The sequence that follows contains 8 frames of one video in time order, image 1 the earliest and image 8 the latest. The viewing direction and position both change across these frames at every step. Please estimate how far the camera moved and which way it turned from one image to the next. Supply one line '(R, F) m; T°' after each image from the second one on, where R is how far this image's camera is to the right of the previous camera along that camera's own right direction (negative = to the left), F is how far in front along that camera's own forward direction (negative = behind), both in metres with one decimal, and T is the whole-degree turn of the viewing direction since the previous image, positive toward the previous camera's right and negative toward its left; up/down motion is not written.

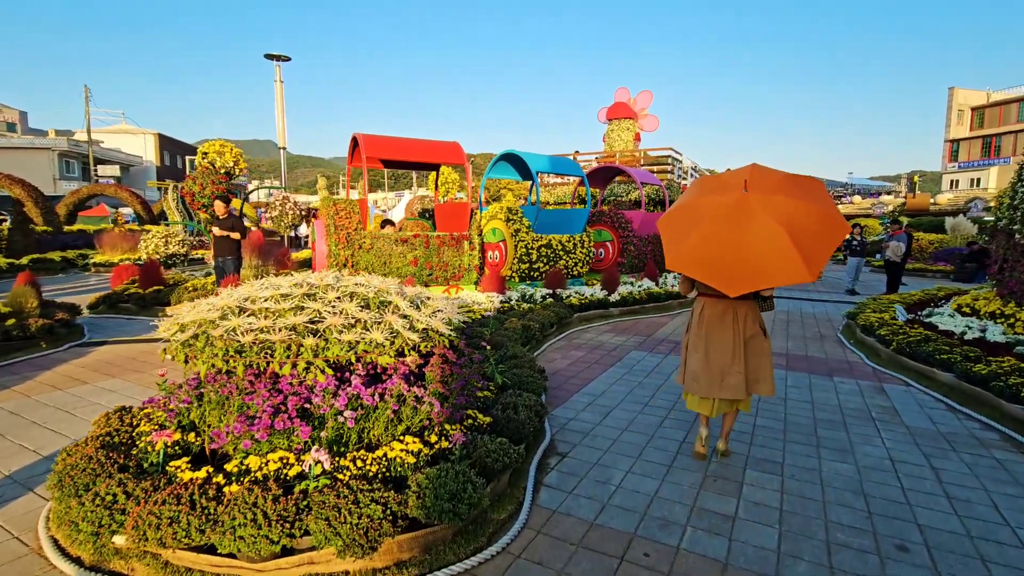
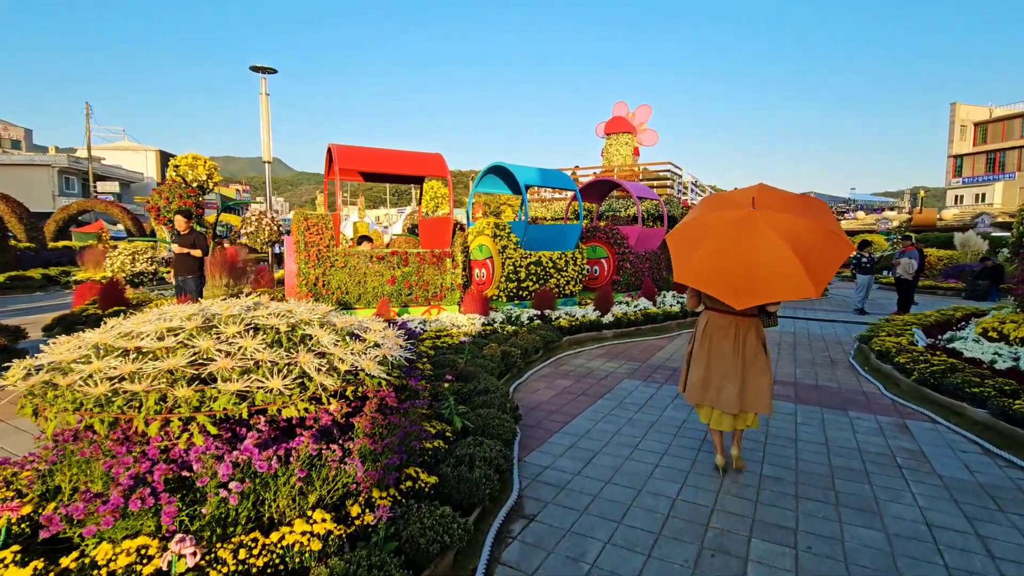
(+0.3, +0.6) m; 0°
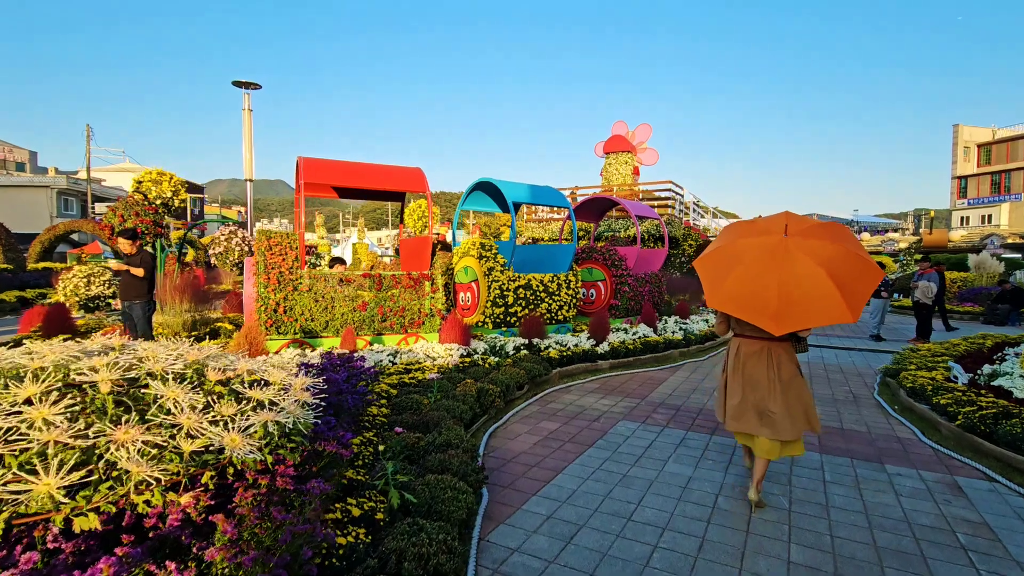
(+0.2, +0.7) m; 0°
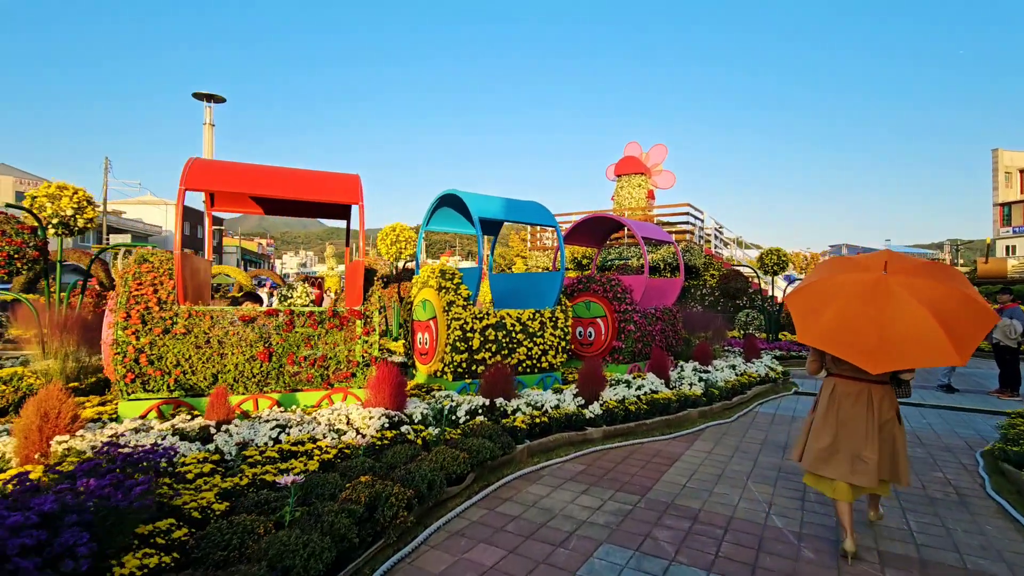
(+0.7, +1.8) m; -2°
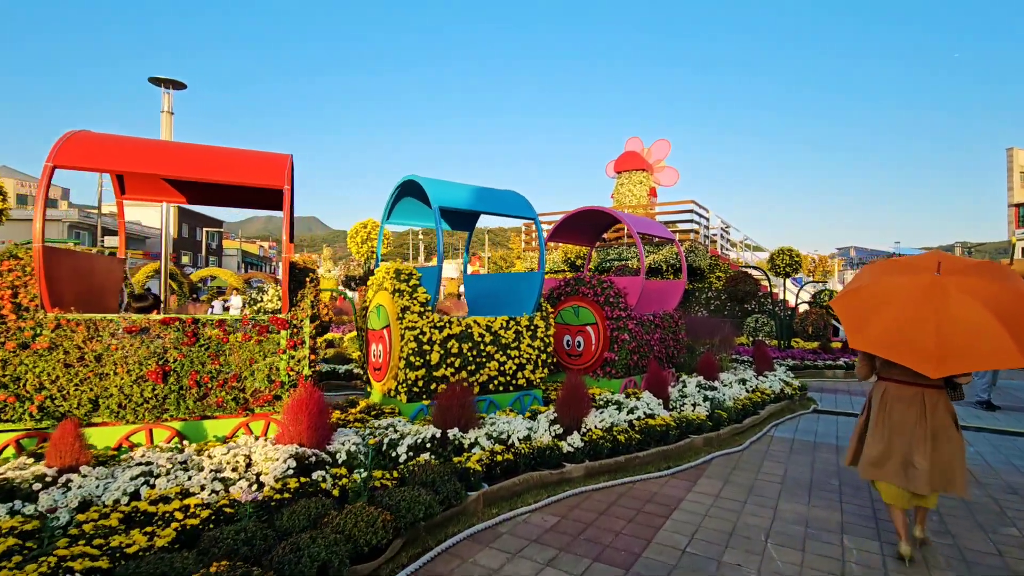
(+0.4, +1.0) m; -1°
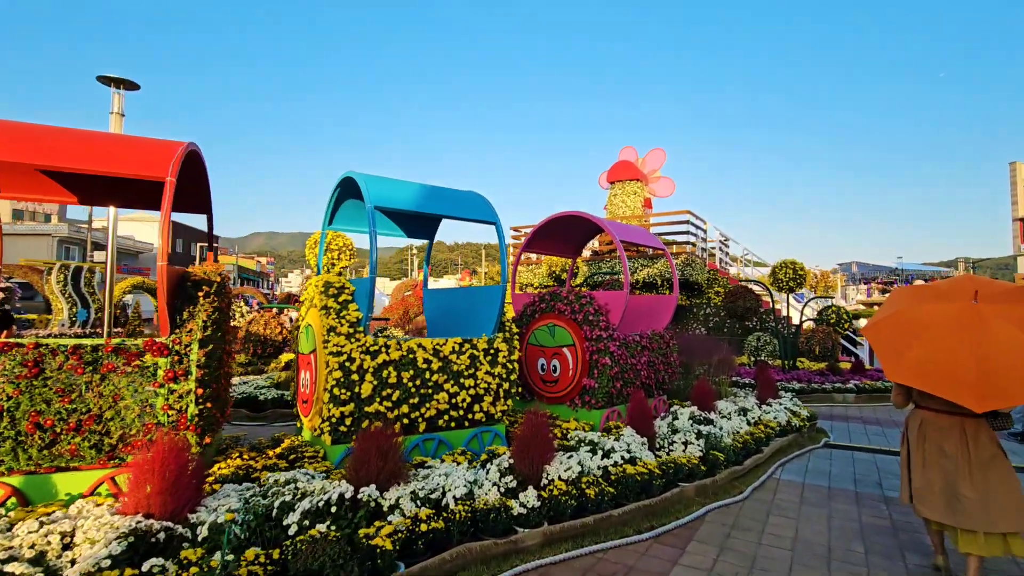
(+0.4, +0.9) m; 0°
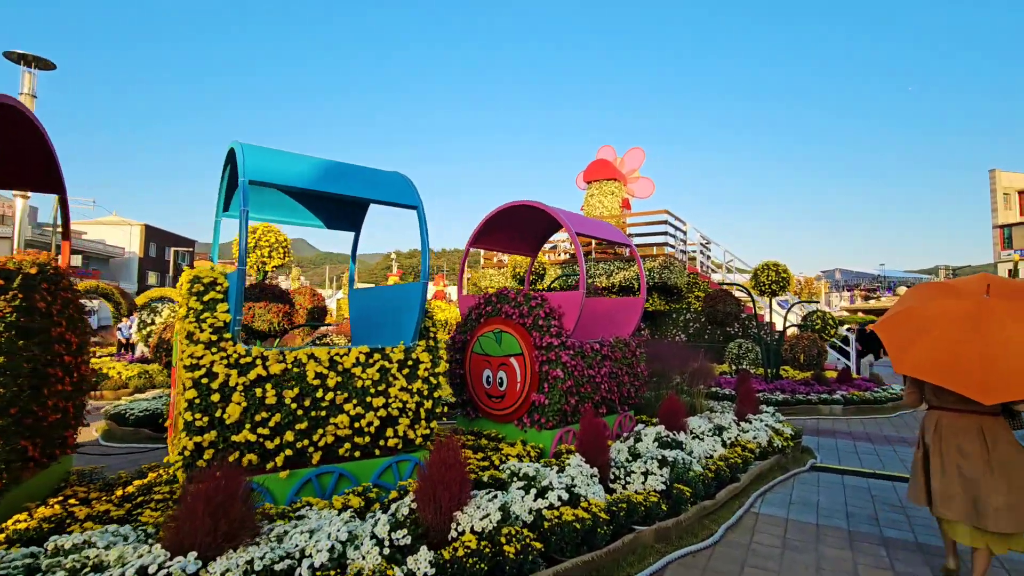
(+0.5, +0.9) m; +1°
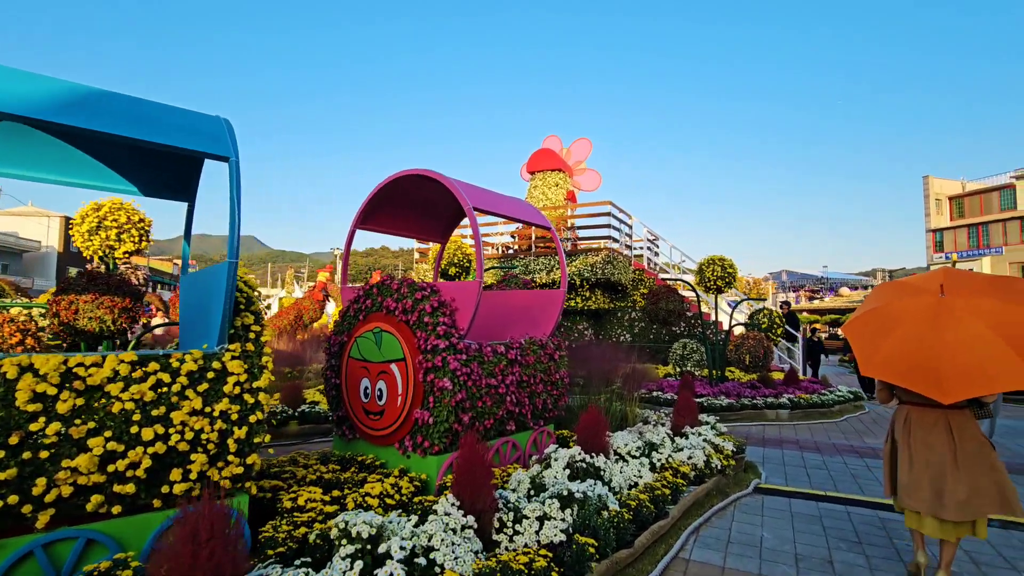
(+0.7, +1.1) m; +4°
